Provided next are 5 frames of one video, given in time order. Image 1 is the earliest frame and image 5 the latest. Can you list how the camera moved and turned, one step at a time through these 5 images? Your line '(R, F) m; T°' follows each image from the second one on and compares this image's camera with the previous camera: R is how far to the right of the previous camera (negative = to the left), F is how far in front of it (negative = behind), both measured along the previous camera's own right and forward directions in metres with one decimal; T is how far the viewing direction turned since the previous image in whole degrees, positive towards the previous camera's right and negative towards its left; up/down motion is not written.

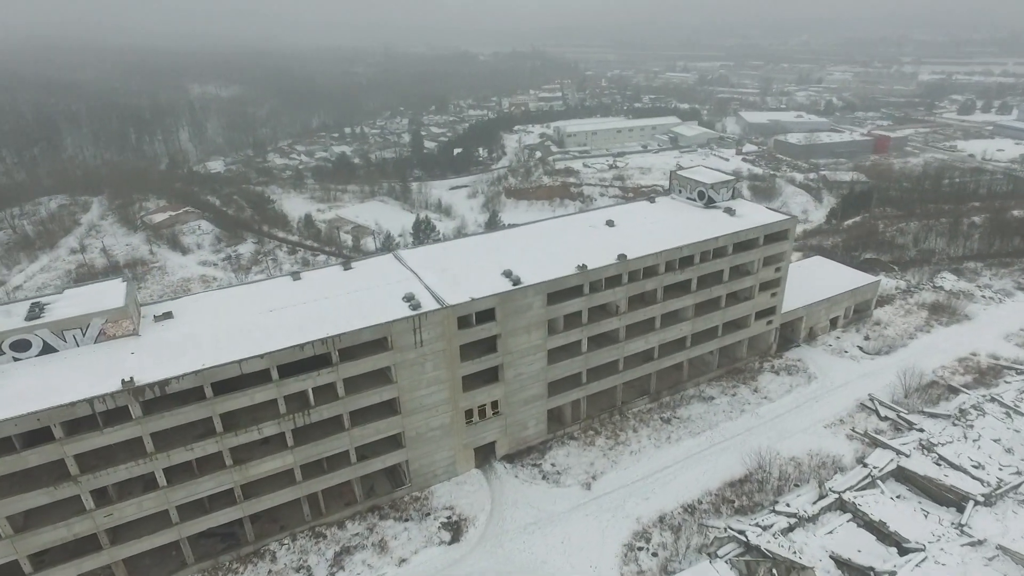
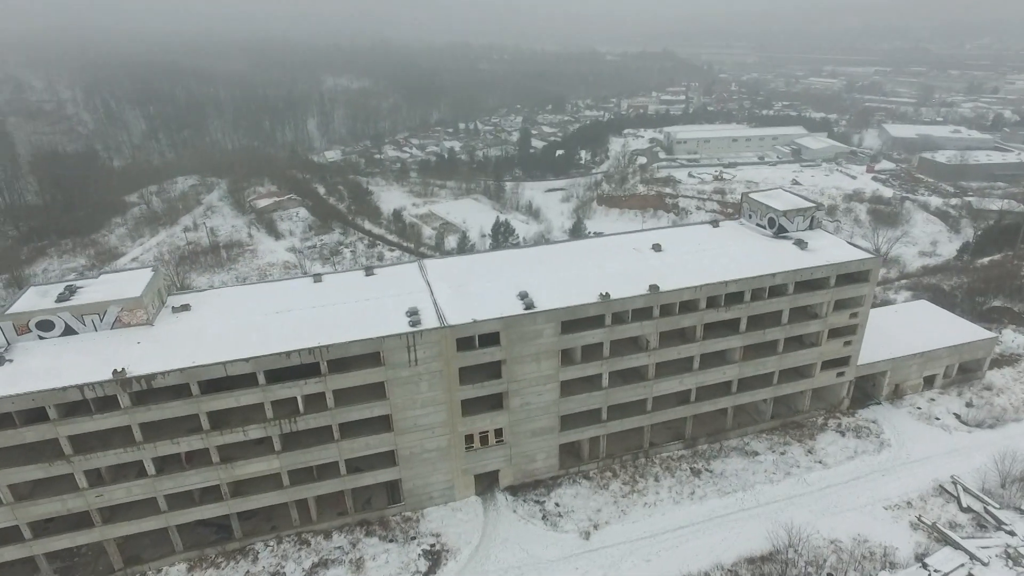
(+5.4, +2.8) m; -11°
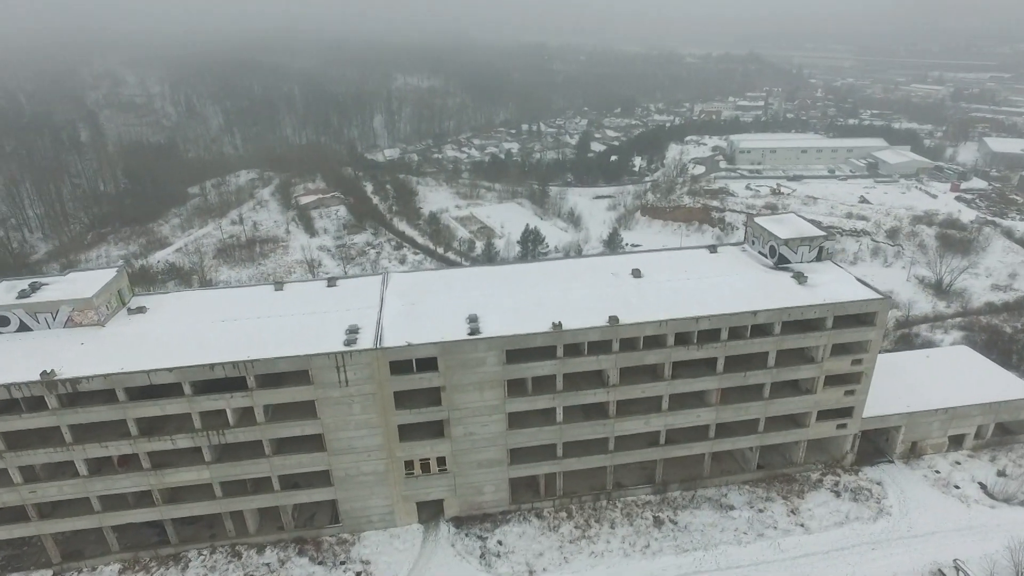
(+6.4, +2.4) m; -7°
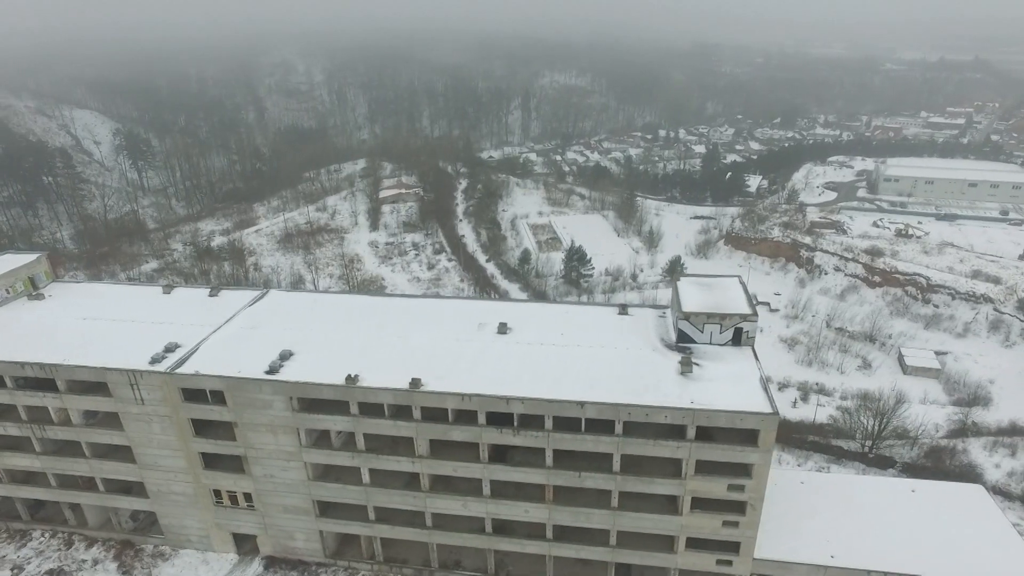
(+15.8, +6.3) m; -16°
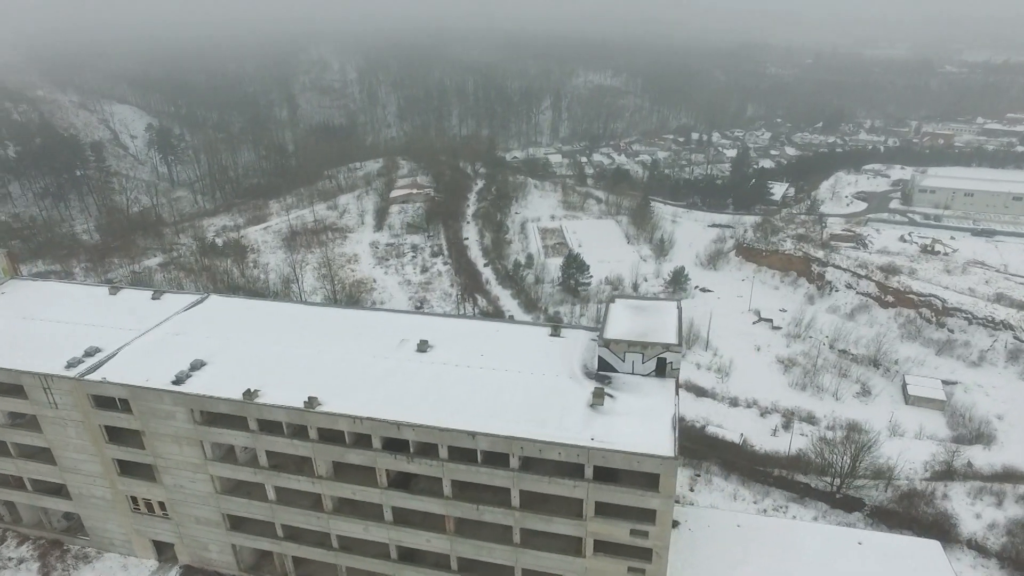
(+5.8, +1.7) m; -4°
